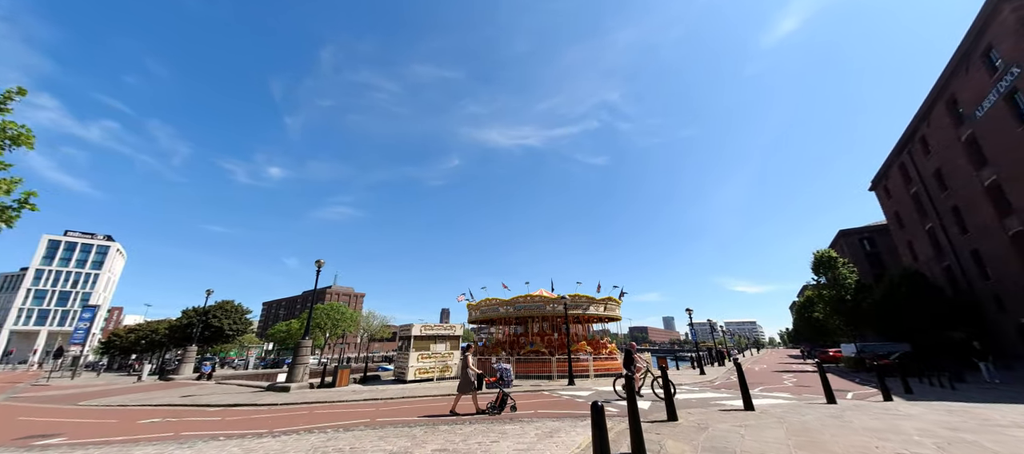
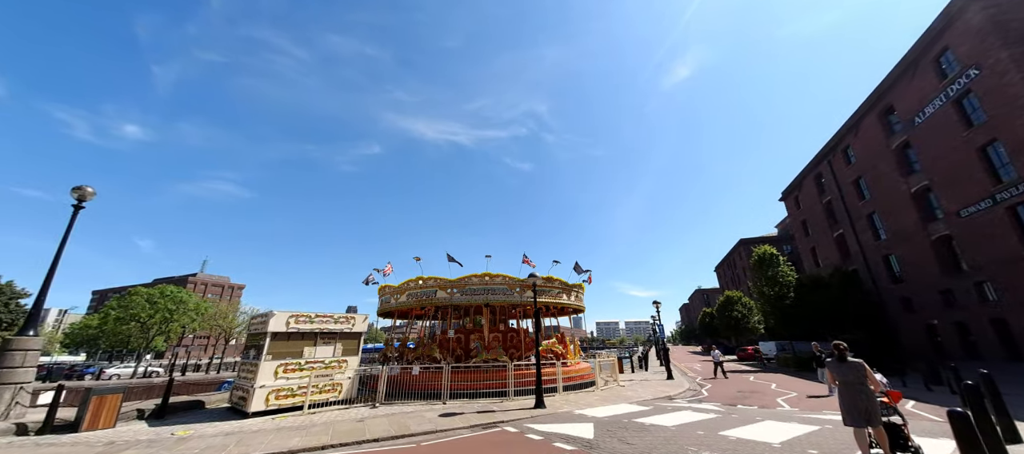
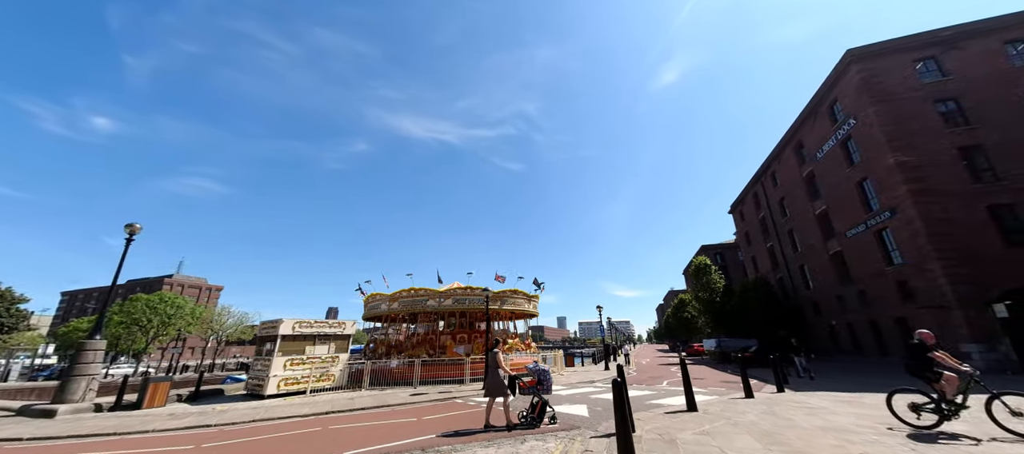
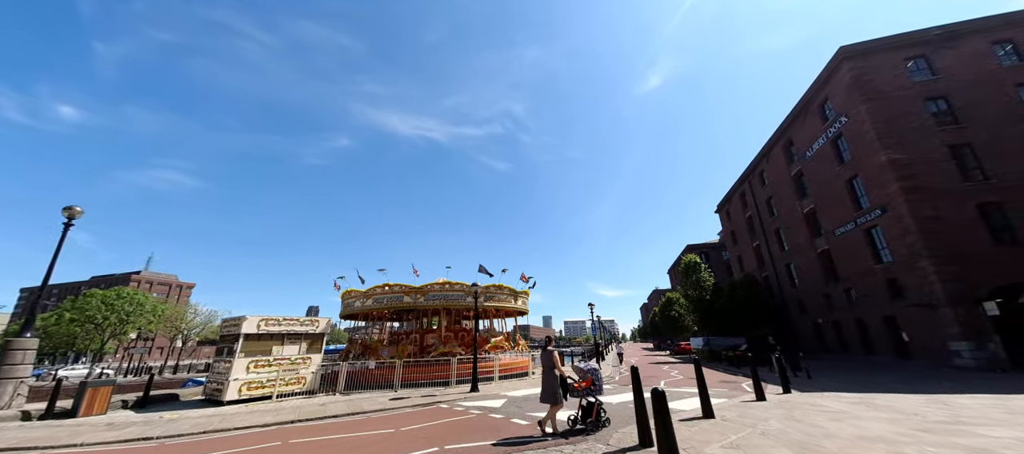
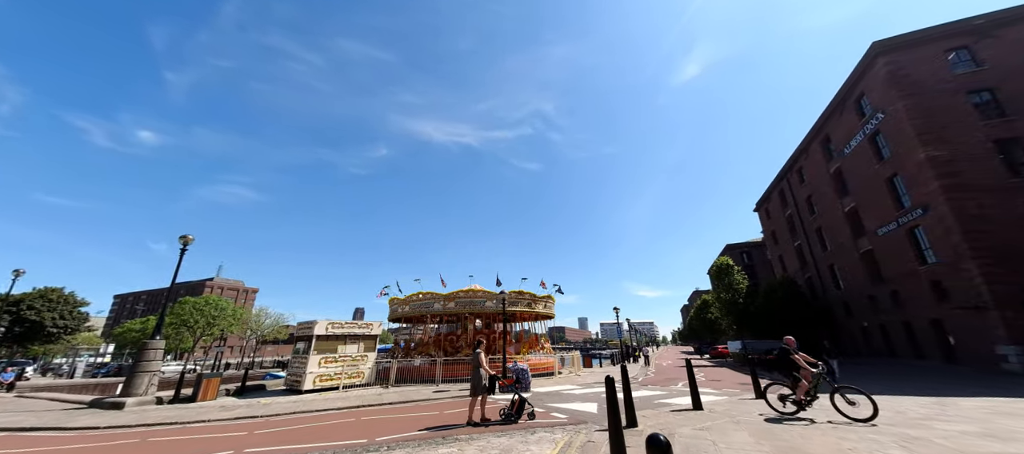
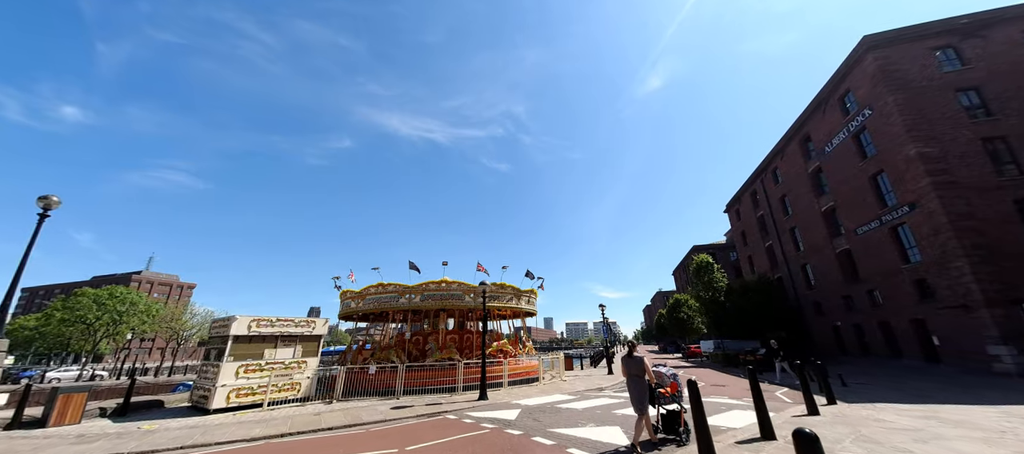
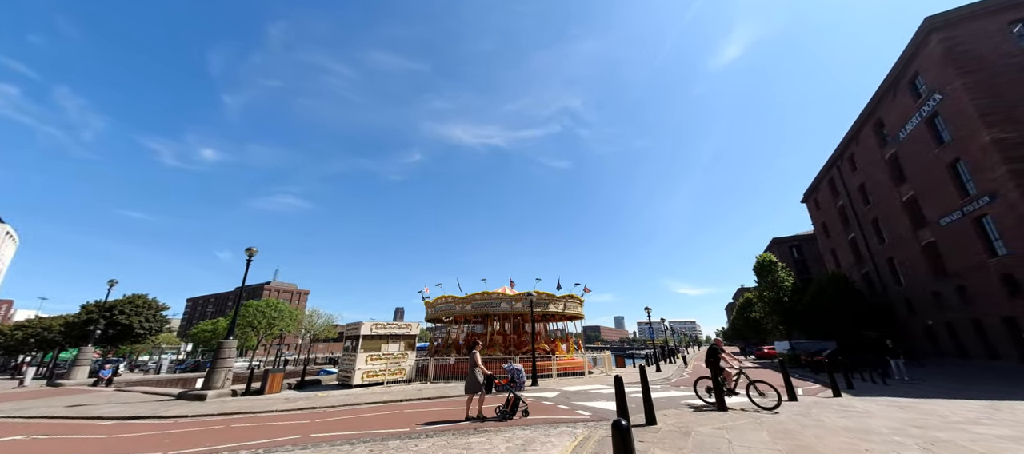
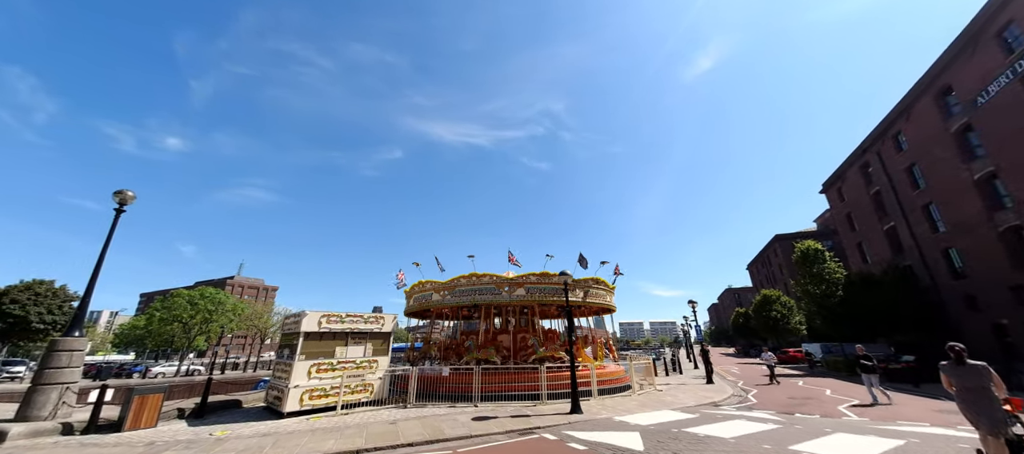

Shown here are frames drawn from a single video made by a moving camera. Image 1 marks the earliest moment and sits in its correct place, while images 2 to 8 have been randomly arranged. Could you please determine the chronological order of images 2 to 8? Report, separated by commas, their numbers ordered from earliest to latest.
7, 5, 3, 4, 6, 2, 8
